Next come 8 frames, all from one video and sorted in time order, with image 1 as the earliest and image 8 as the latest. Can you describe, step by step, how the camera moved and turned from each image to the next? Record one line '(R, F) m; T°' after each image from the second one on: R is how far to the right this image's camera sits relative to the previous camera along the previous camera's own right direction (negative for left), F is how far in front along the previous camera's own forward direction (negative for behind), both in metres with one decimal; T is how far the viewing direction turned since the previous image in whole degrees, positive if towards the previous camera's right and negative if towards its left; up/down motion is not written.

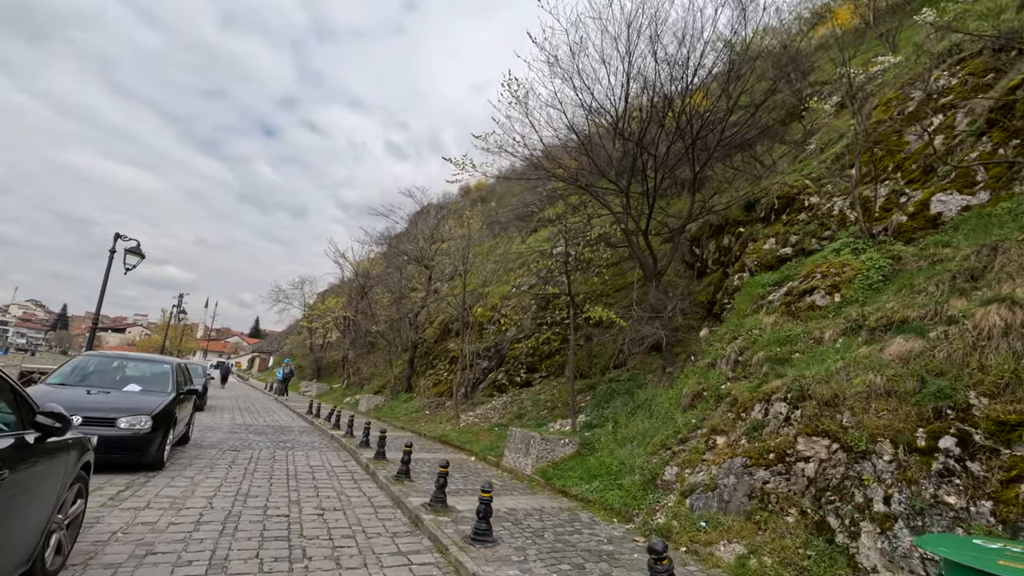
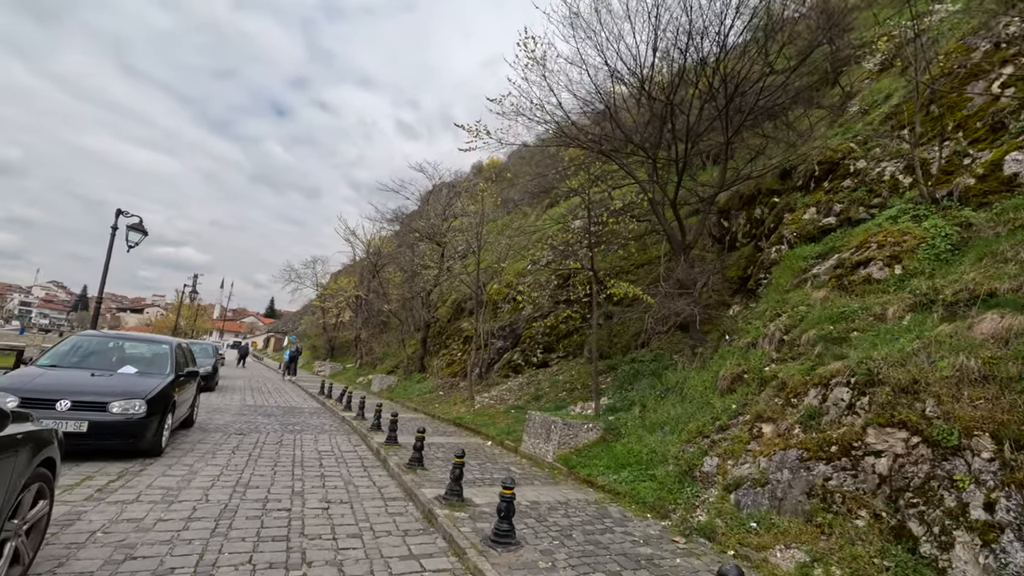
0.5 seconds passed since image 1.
(-0.1, +0.7) m; -1°
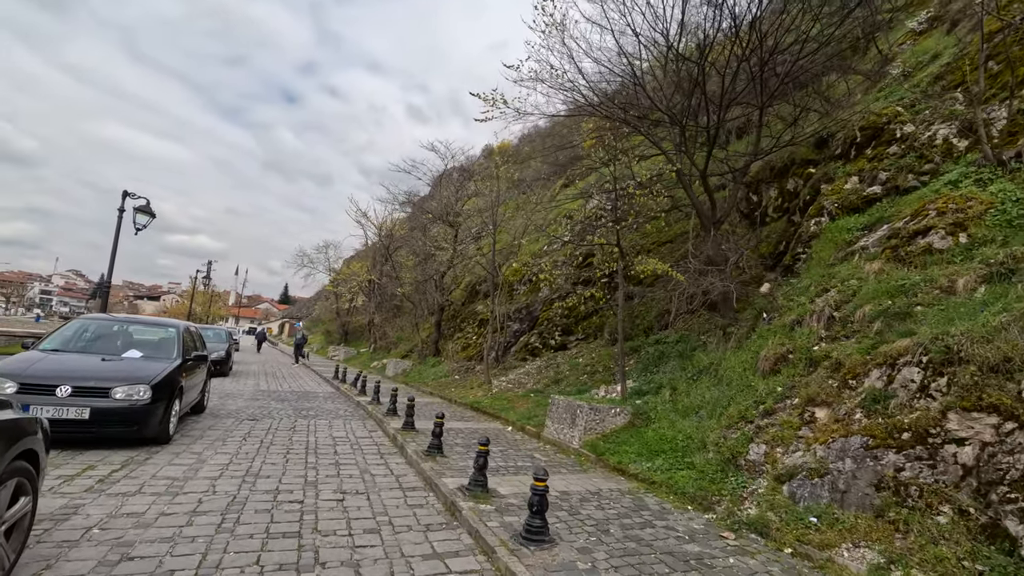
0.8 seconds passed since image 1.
(-0.1, +0.5) m; -1°
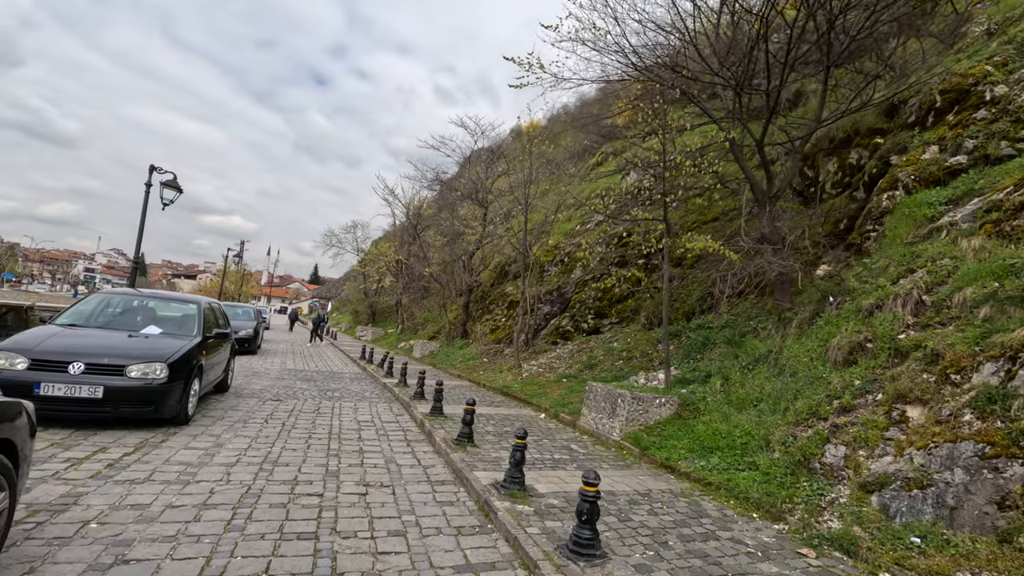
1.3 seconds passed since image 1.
(-0.1, +0.6) m; -3°
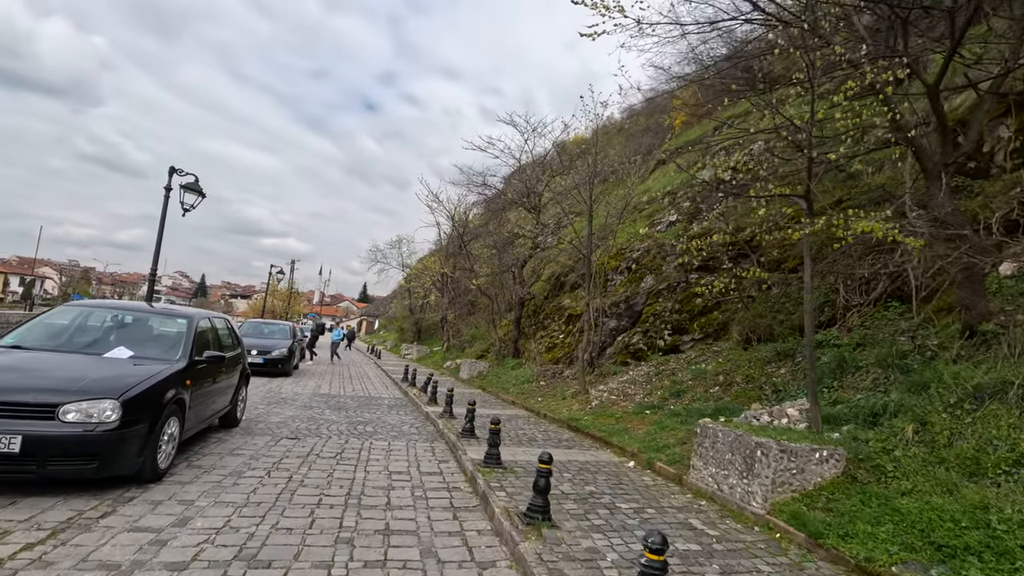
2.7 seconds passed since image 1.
(-0.4, +2.0) m; -5°
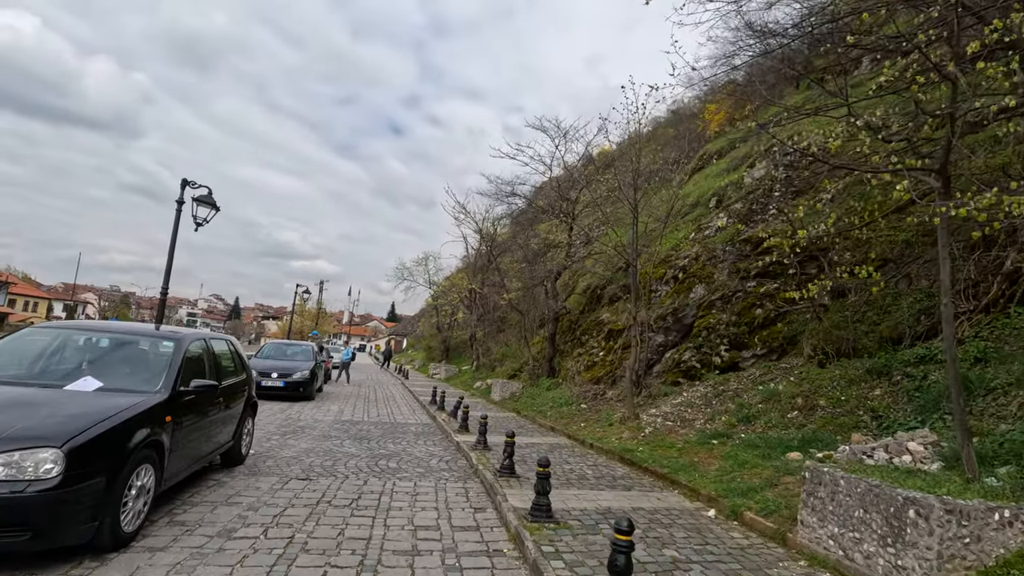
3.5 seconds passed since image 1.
(-0.2, +1.1) m; -3°
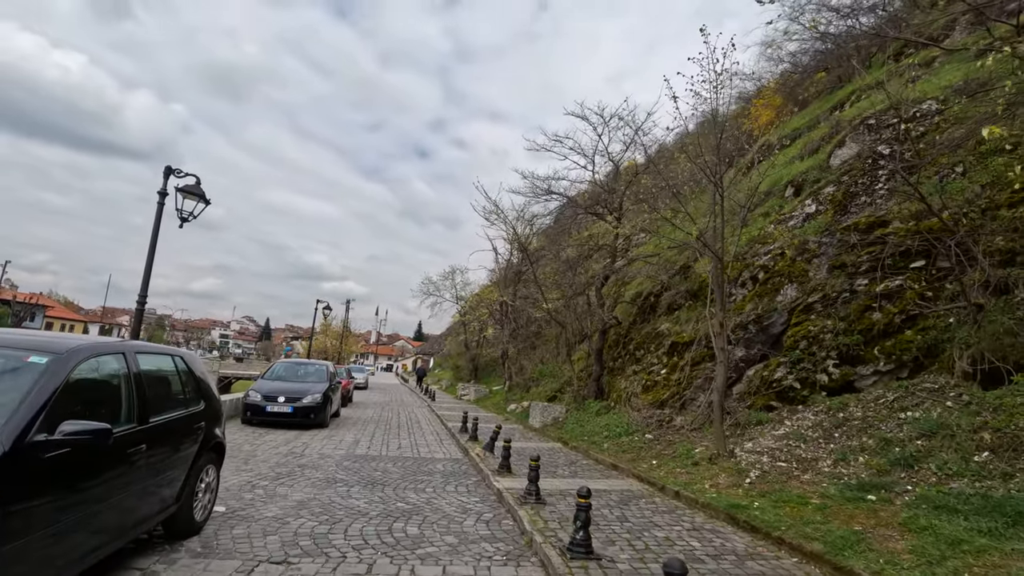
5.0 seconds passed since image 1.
(-0.4, +2.2) m; -3°
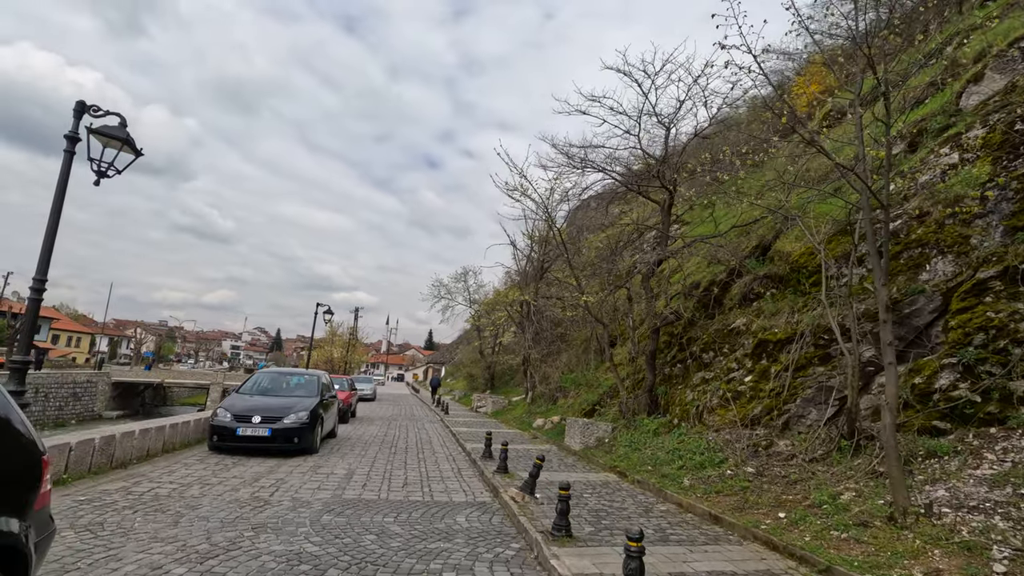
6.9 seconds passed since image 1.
(-0.5, +2.7) m; -1°
